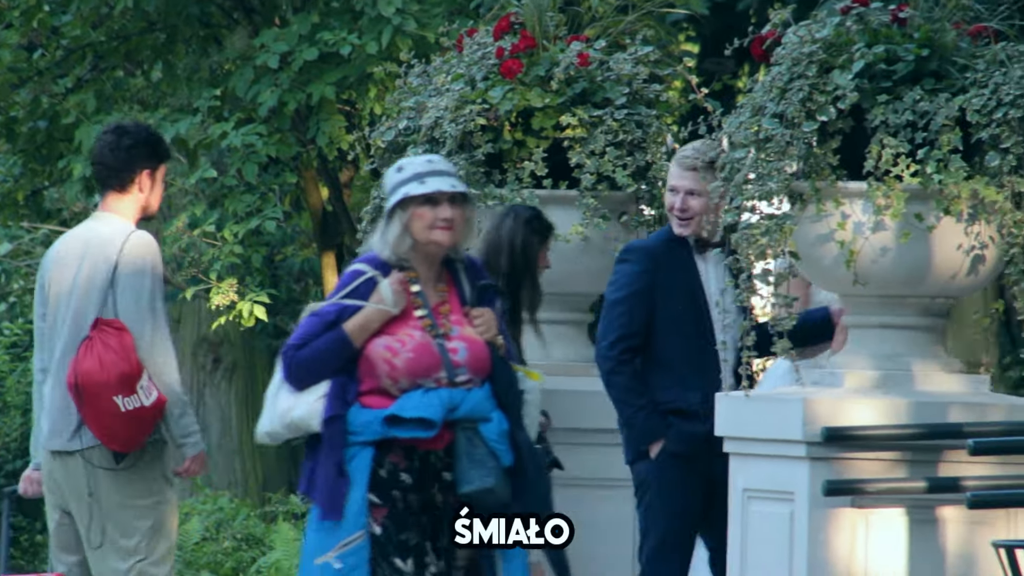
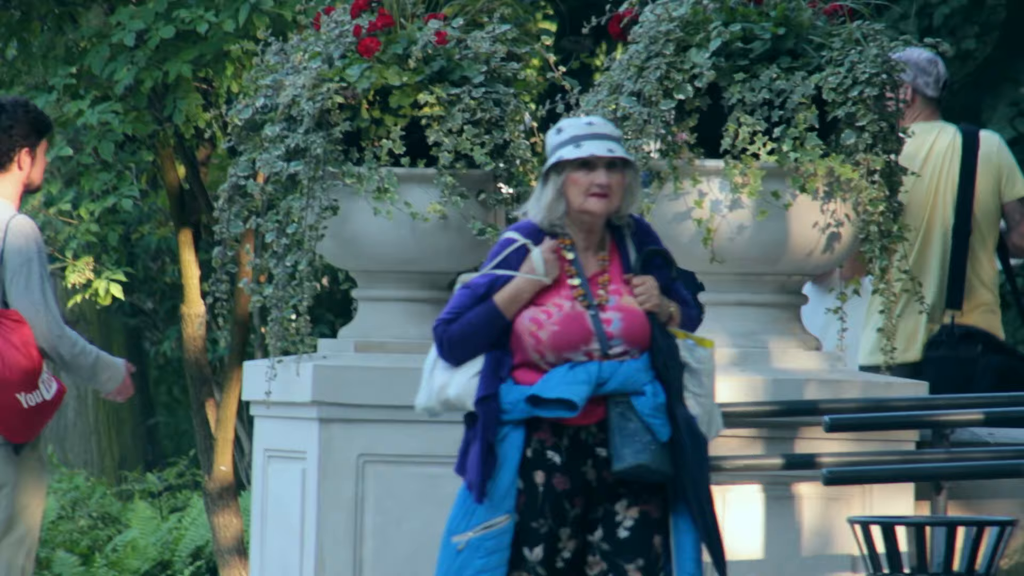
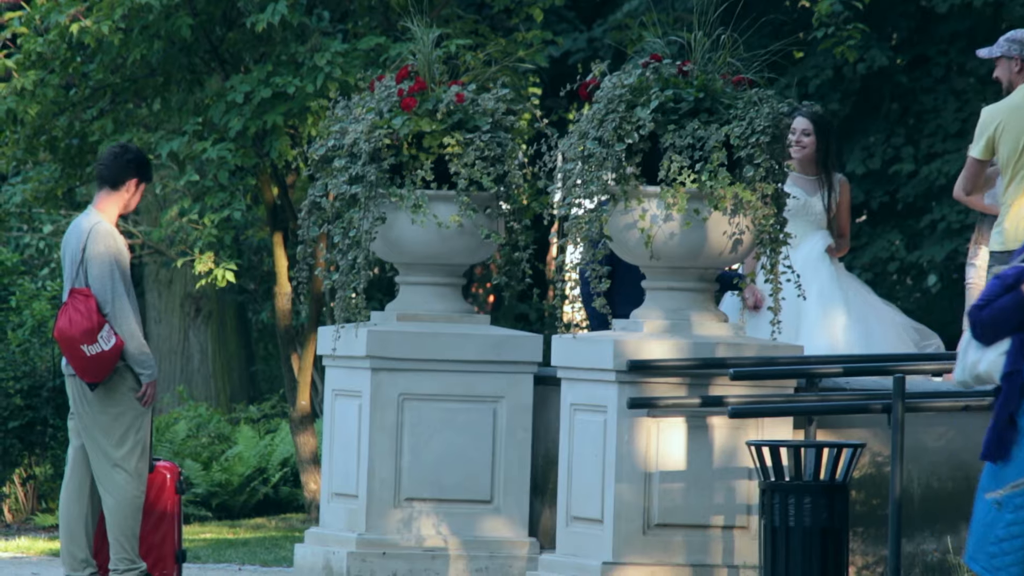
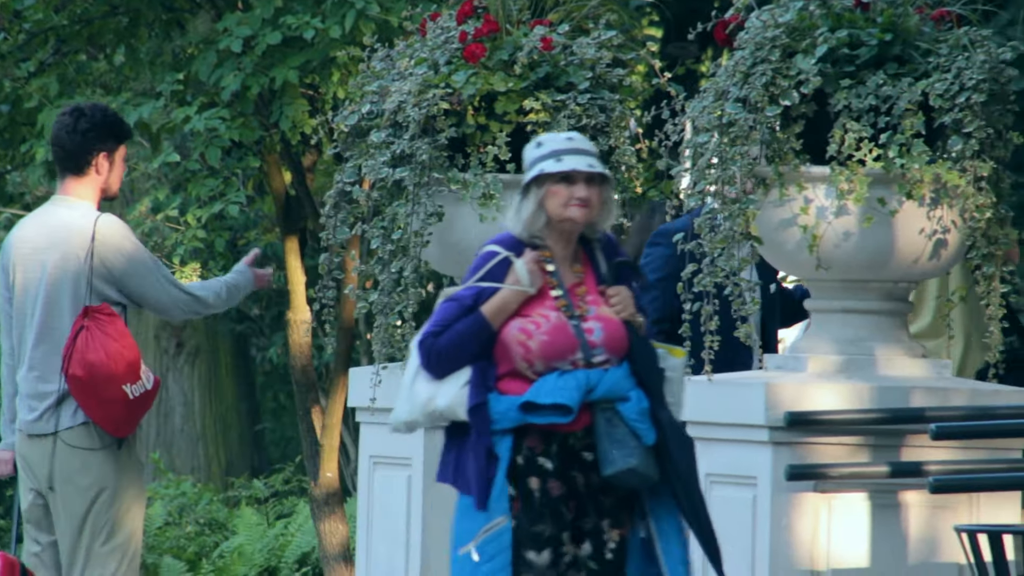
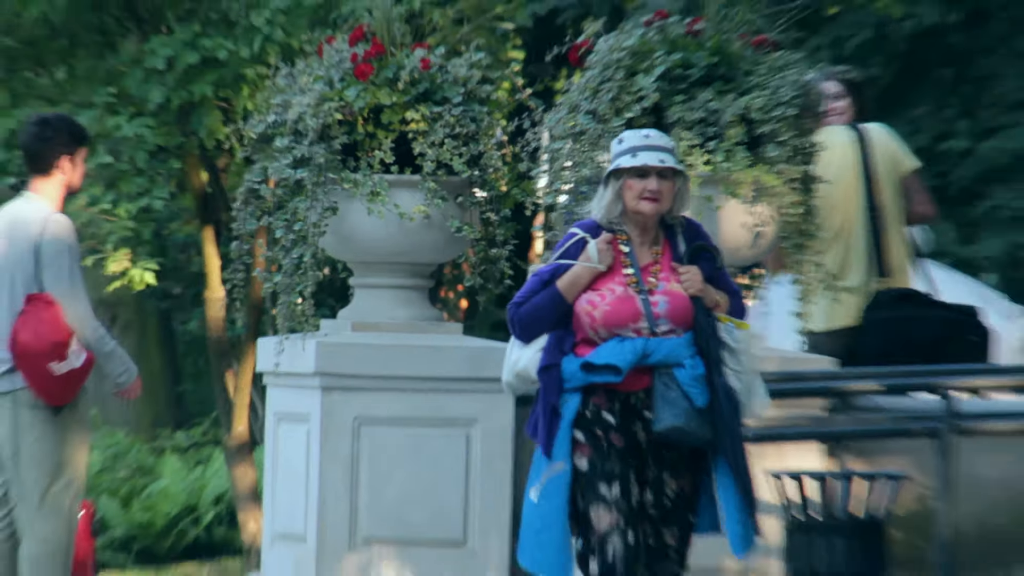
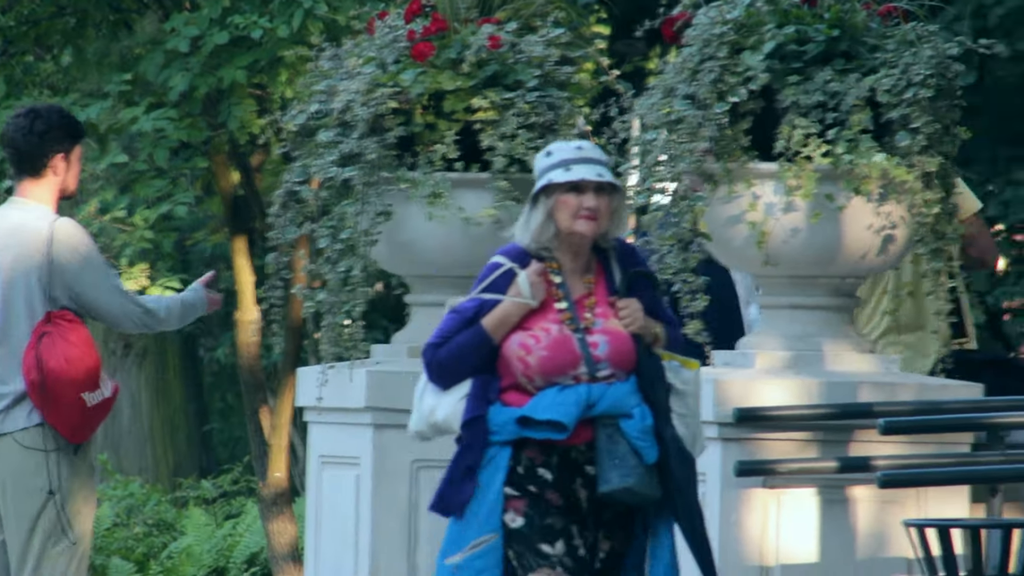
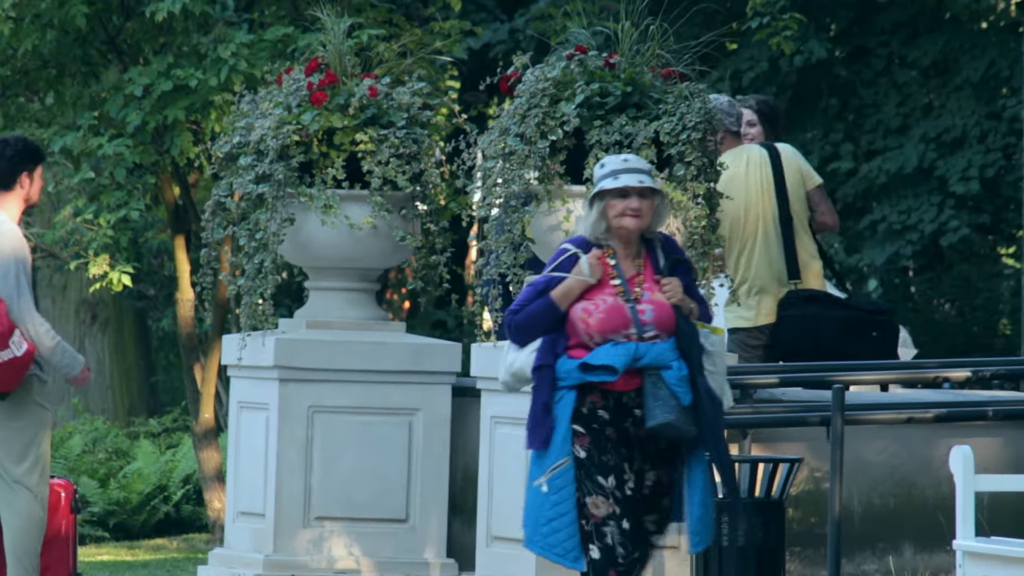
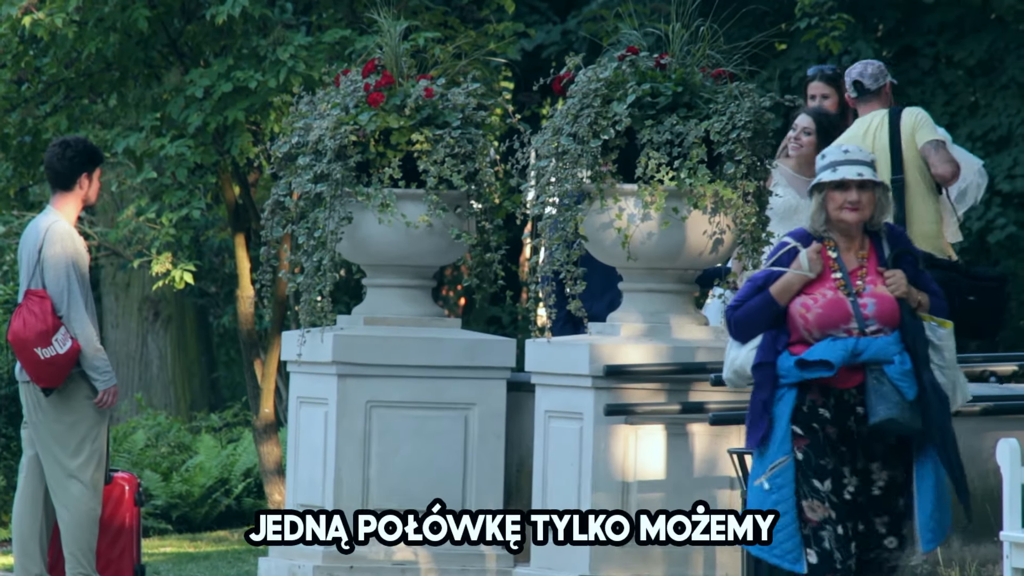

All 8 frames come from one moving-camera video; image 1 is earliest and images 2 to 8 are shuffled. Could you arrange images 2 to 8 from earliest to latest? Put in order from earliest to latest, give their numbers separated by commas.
4, 6, 2, 5, 7, 8, 3
